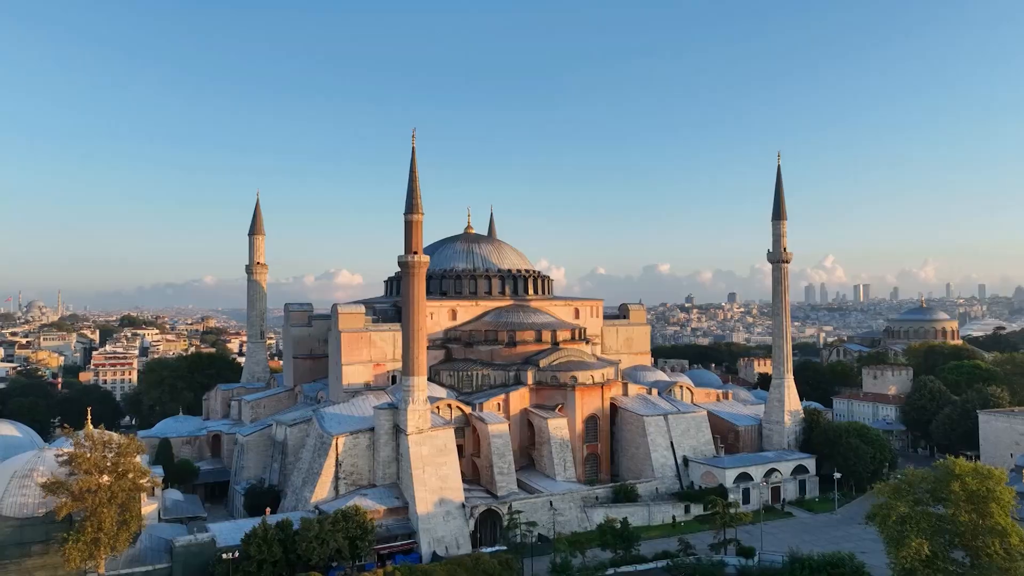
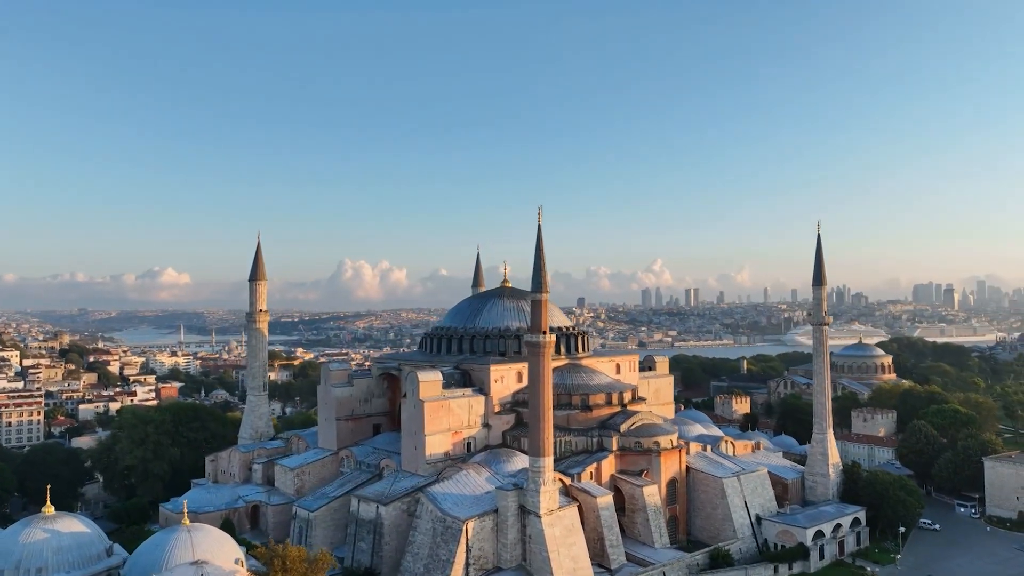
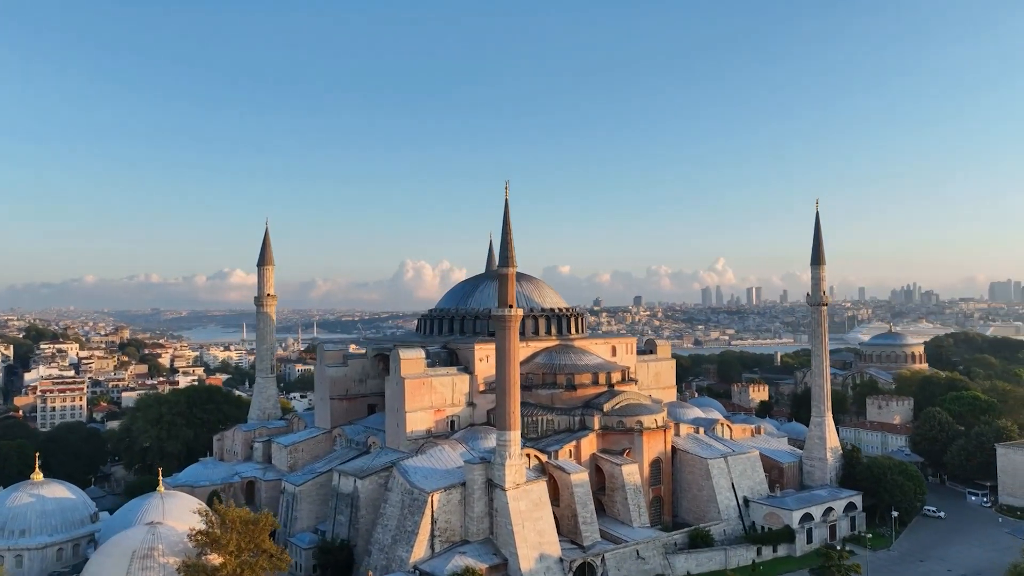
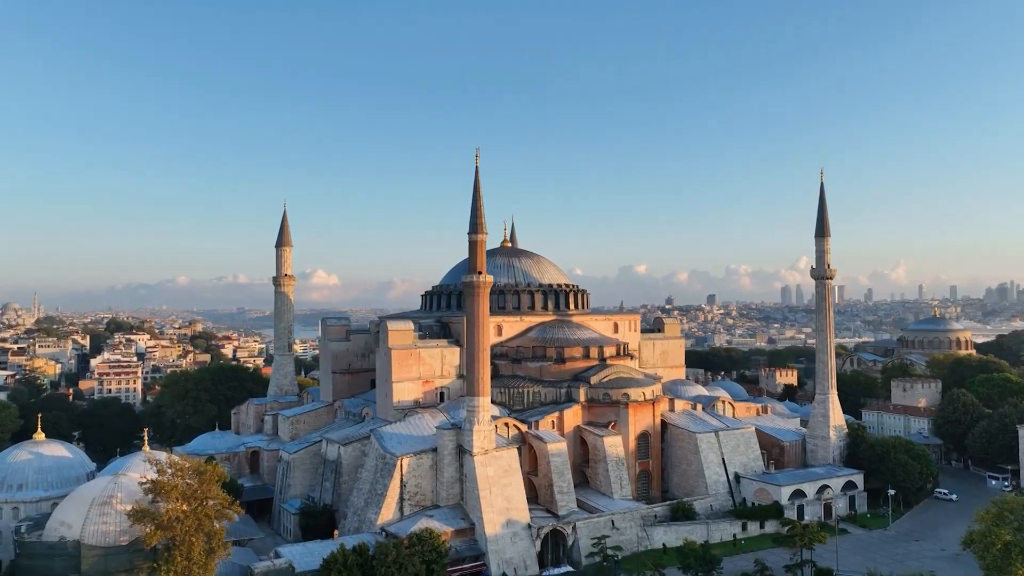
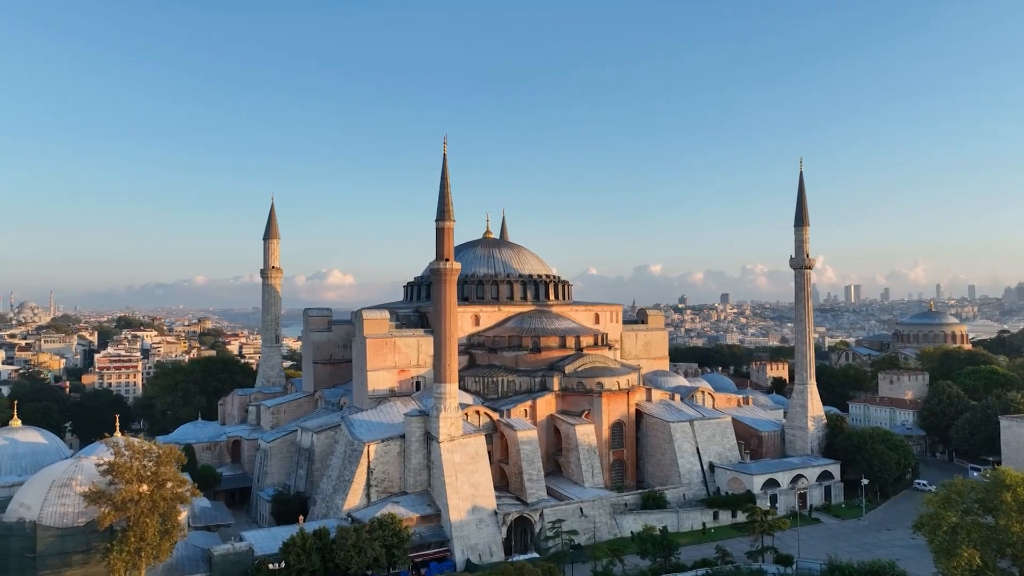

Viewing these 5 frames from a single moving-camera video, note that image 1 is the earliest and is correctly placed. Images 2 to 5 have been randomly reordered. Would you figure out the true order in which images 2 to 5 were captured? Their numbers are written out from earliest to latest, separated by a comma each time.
5, 4, 3, 2
